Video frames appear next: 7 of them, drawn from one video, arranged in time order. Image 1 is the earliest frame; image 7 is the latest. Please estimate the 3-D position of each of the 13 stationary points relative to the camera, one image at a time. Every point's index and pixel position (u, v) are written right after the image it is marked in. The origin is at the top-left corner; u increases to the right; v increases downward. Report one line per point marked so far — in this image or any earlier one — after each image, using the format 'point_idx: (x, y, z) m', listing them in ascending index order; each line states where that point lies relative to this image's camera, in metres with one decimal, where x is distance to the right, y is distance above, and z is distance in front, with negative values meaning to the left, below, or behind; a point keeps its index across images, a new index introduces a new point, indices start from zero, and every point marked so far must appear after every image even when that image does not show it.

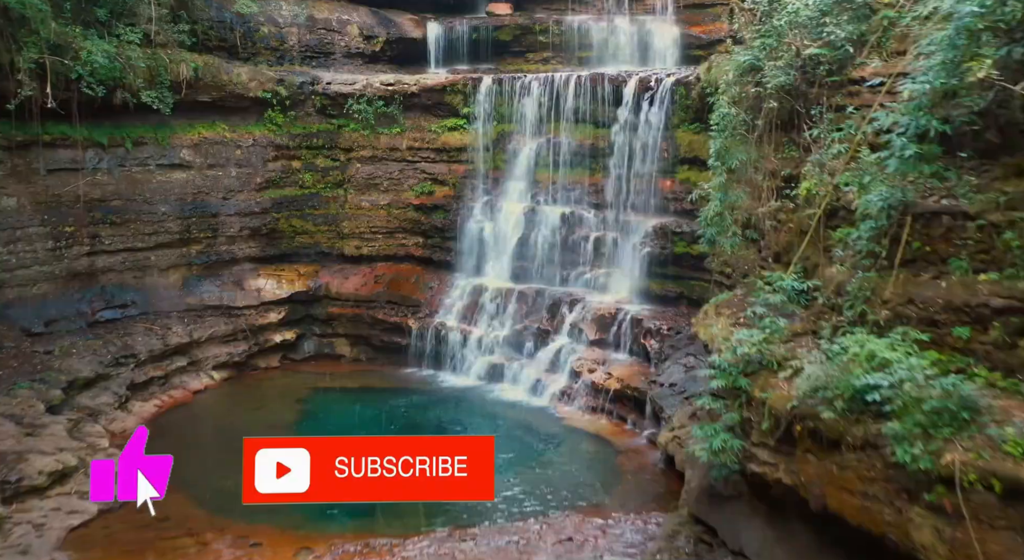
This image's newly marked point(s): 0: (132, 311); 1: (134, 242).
0: (-5.4, -0.4, +11.0) m
1: (-5.5, +0.6, +11.2) m
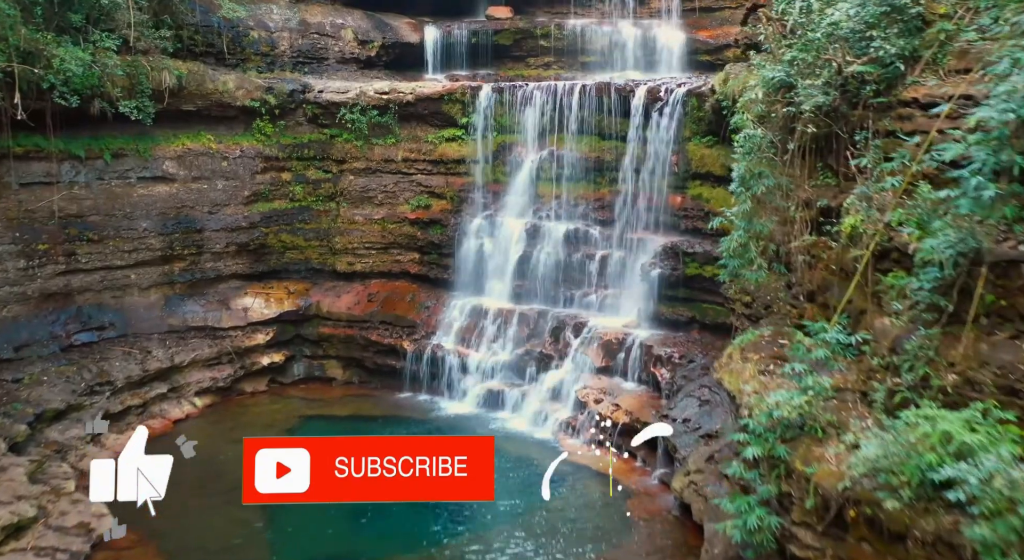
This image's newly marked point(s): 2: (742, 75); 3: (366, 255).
0: (-5.4, -0.7, +10.4) m
1: (-5.5, +0.3, +10.6) m
2: (+2.3, +2.0, +7.7) m
3: (-2.3, +0.4, +12.2) m
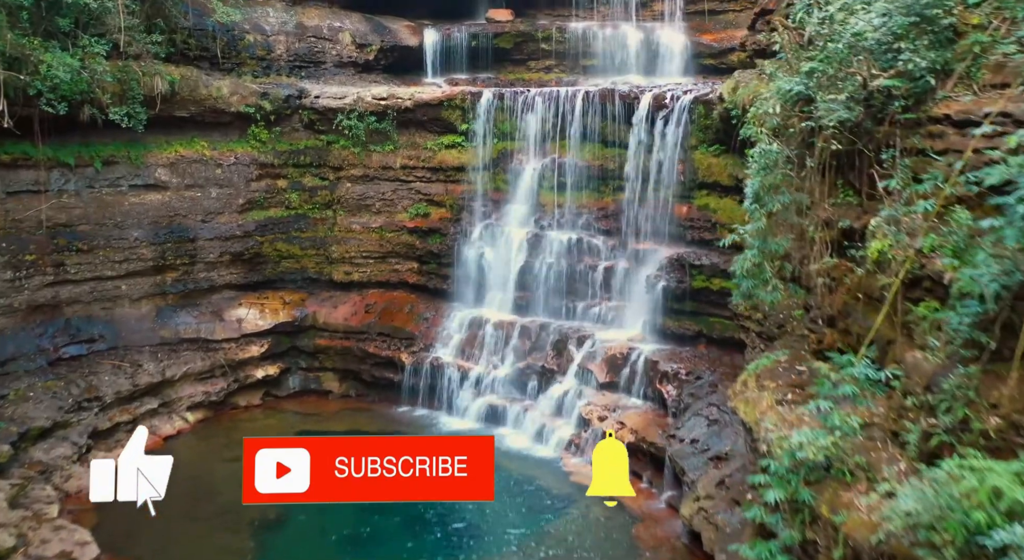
0: (-5.4, -0.9, +10.1) m
1: (-5.5, +0.1, +10.3) m
2: (+2.3, +1.9, +7.4) m
3: (-2.3, +0.2, +11.9) m
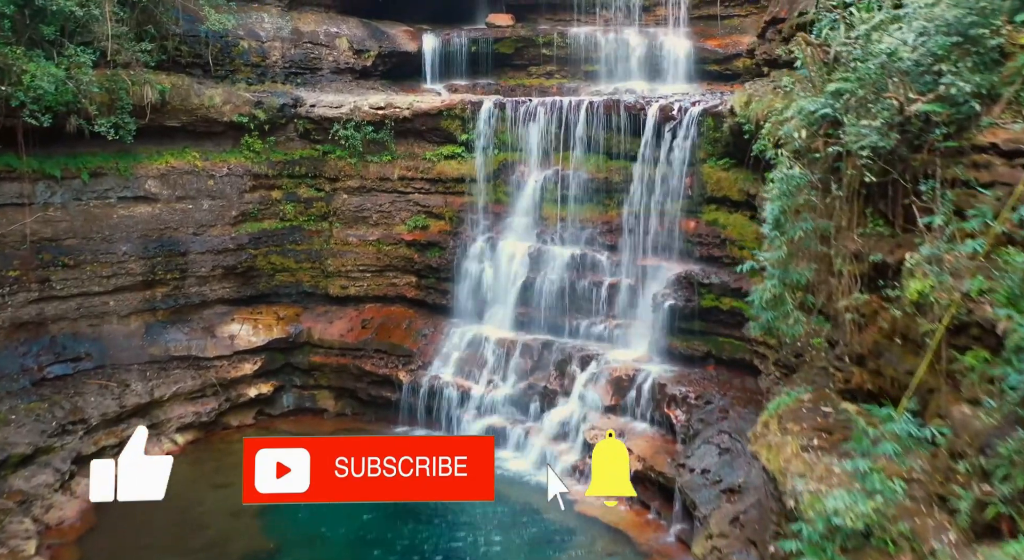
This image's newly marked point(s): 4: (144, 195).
0: (-5.4, -1.1, +9.7) m
1: (-5.5, -0.1, +10.0) m
2: (+2.4, +1.6, +7.1) m
3: (-2.3, 0.0, +11.6) m
4: (-5.0, +1.2, +10.6) m
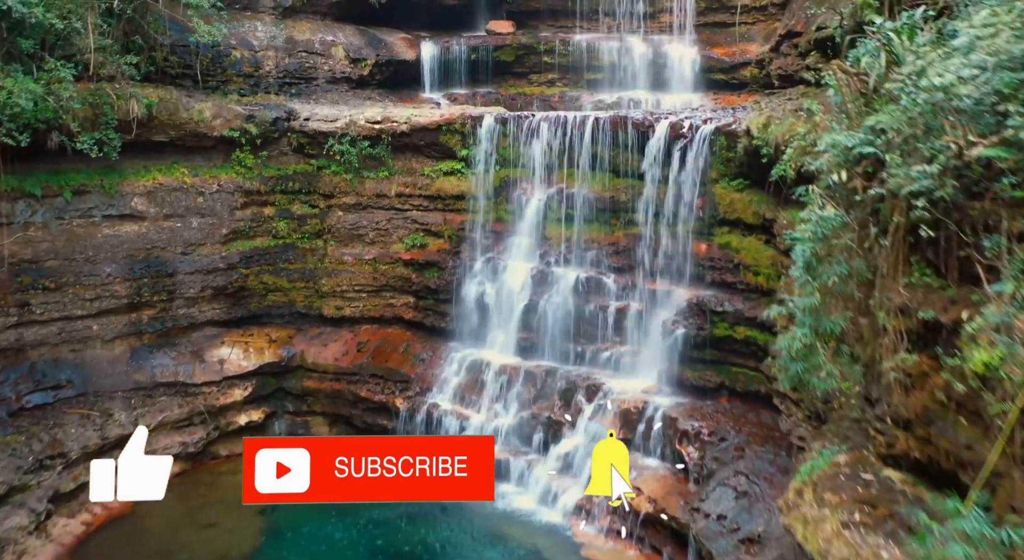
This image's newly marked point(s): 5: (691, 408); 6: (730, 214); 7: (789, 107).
0: (-5.3, -1.4, +9.3) m
1: (-5.4, -0.4, +9.5) m
2: (+2.4, +1.3, +6.6) m
3: (-2.2, -0.3, +11.1) m
4: (-5.0, +0.9, +10.1) m
5: (+1.9, -1.4, +8.2) m
6: (+2.4, +0.7, +8.6) m
7: (+2.7, +1.7, +7.5) m
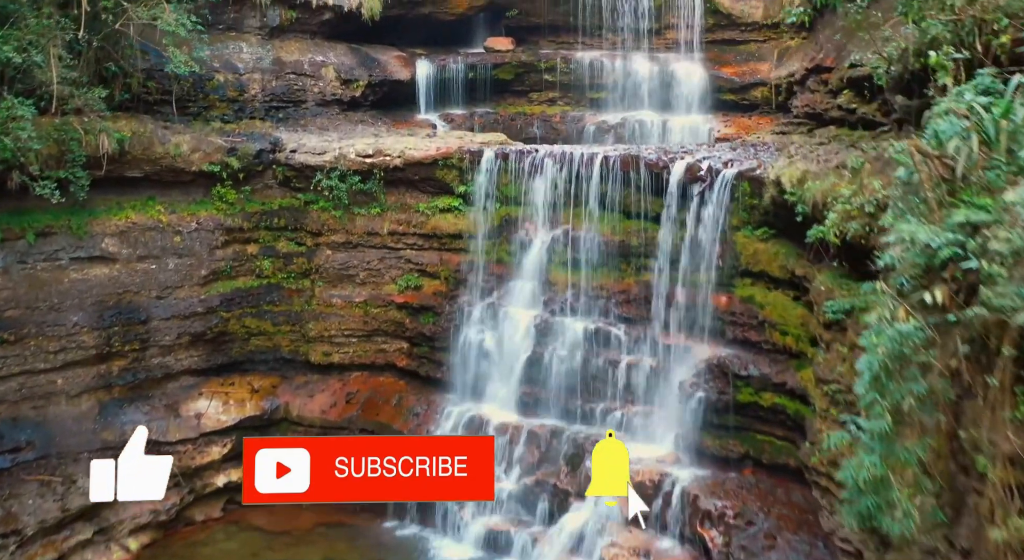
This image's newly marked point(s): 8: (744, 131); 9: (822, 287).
0: (-5.3, -1.9, +8.5) m
1: (-5.4, -0.9, +8.7) m
2: (+2.4, +0.8, +5.9) m
3: (-2.2, -0.9, +10.4) m
4: (-5.0, +0.3, +9.3) m
5: (+1.9, -2.0, +7.4) m
6: (+2.4, +0.1, +7.8) m
7: (+2.7, +1.1, +6.8) m
8: (+4.4, +2.8, +14.7) m
9: (+2.5, -0.1, +6.1) m
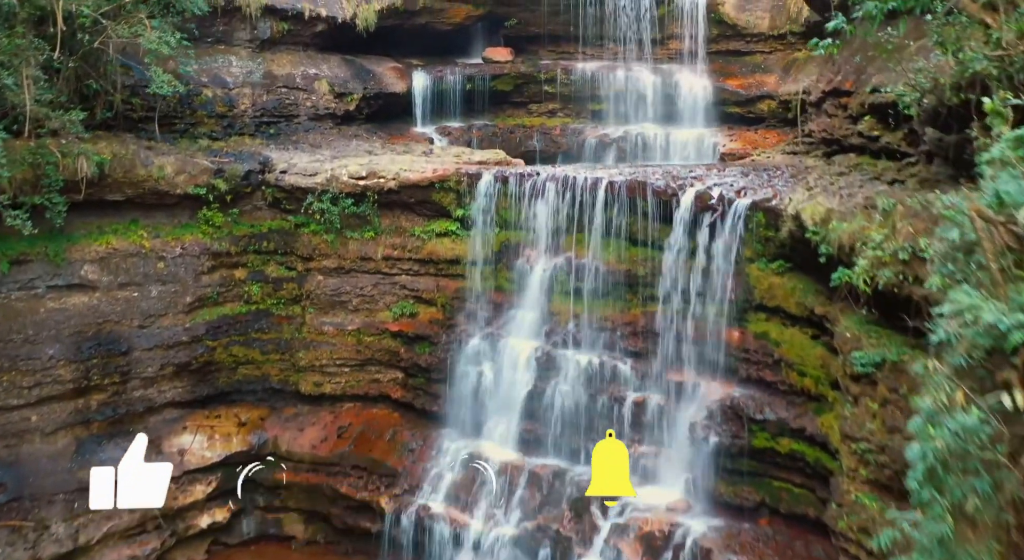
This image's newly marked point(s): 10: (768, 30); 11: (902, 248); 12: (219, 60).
0: (-5.3, -2.3, +8.0) m
1: (-5.4, -1.3, +8.3) m
2: (+2.4, +0.4, +5.5) m
3: (-2.2, -1.2, +9.9) m
4: (-5.0, -0.1, +8.8) m
5: (+1.9, -2.3, +7.0) m
6: (+2.5, -0.2, +7.4) m
7: (+2.7, +0.7, +6.3) m
8: (+4.4, +2.5, +14.2) m
9: (+2.5, -0.4, +5.7) m
10: (+5.1, +5.0, +15.6) m
11: (+2.5, +0.2, +4.9) m
12: (-4.6, +3.4, +12.1) m
